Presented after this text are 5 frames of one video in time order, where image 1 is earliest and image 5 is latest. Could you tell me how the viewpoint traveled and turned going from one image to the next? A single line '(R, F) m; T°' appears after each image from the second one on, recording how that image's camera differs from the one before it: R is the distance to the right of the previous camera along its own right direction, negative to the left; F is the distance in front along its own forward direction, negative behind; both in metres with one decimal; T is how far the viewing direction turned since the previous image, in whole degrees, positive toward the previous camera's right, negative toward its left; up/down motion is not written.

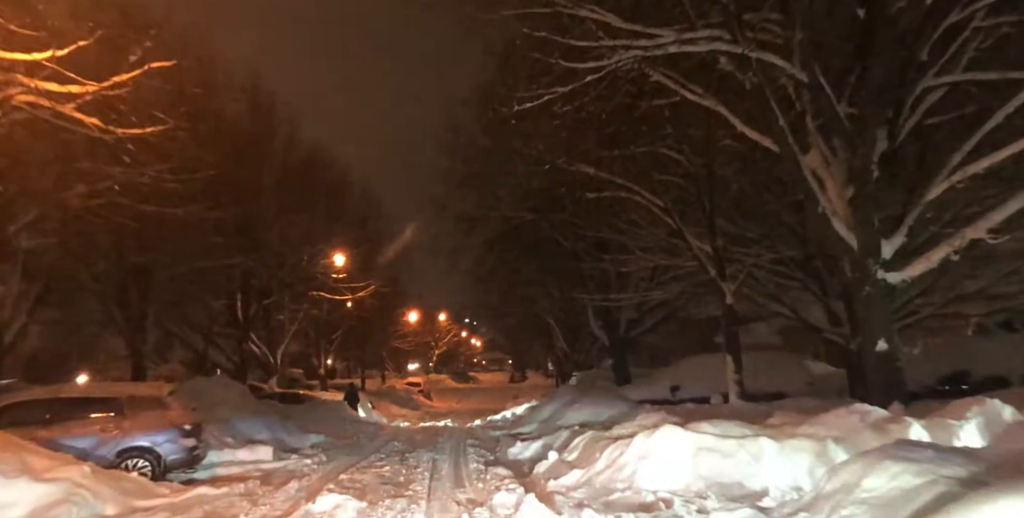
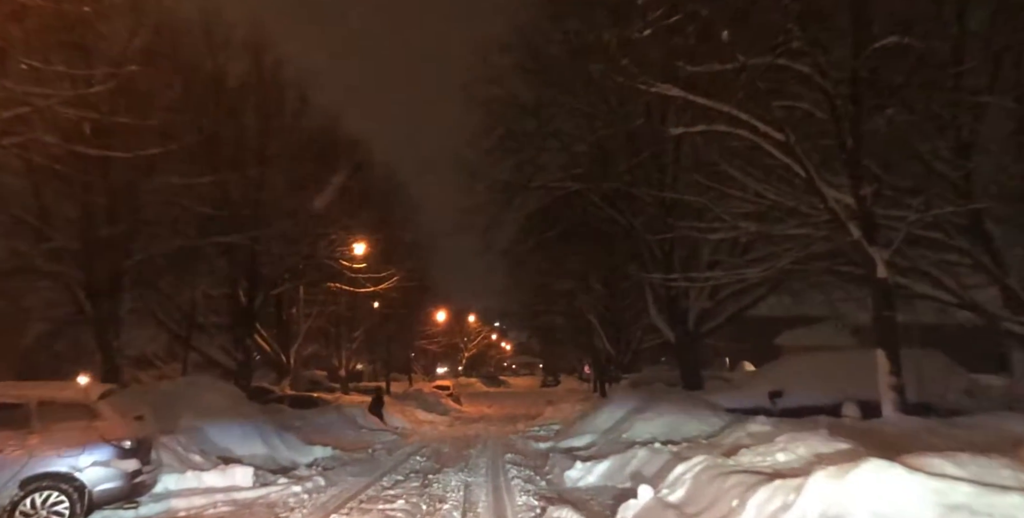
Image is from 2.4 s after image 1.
(-0.5, +4.7) m; -2°
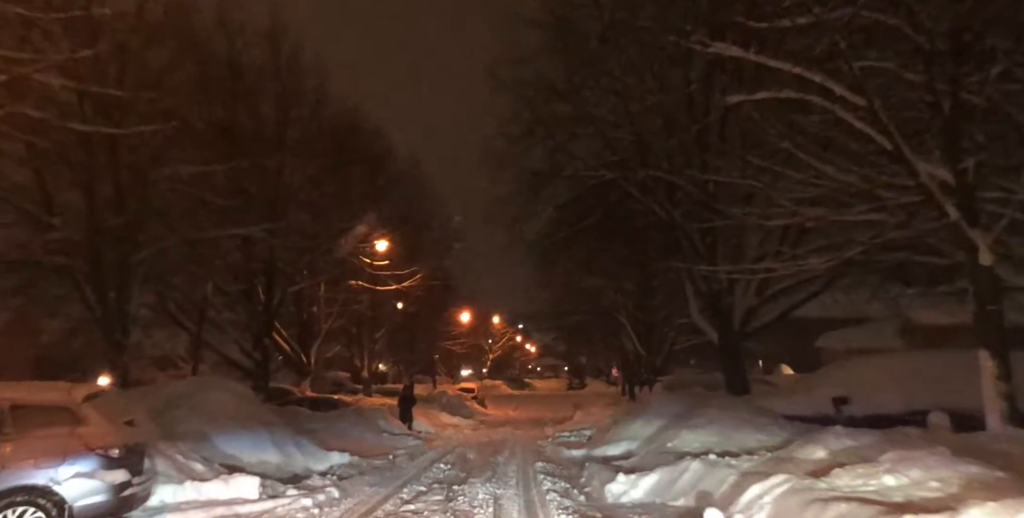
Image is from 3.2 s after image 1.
(-0.2, +1.5) m; -2°
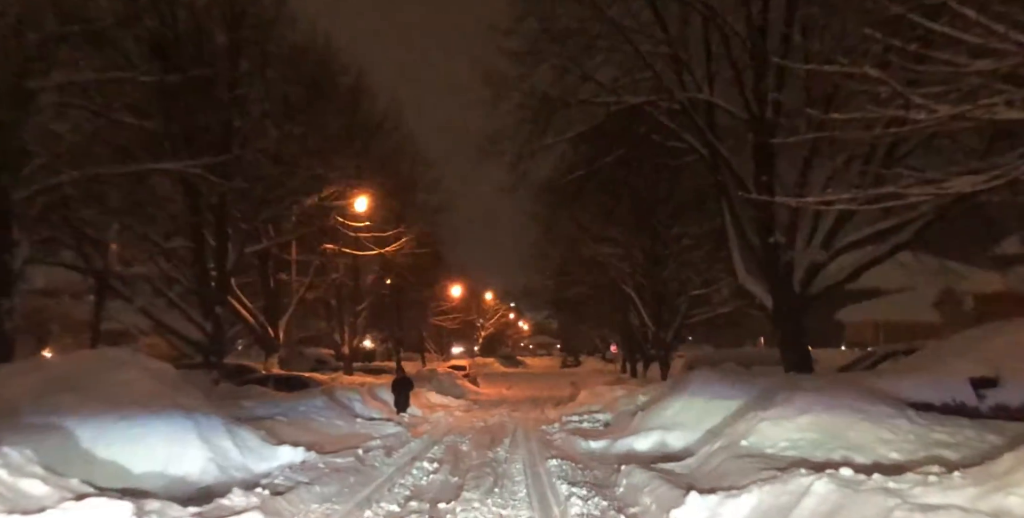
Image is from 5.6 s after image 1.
(-0.3, +4.7) m; +1°
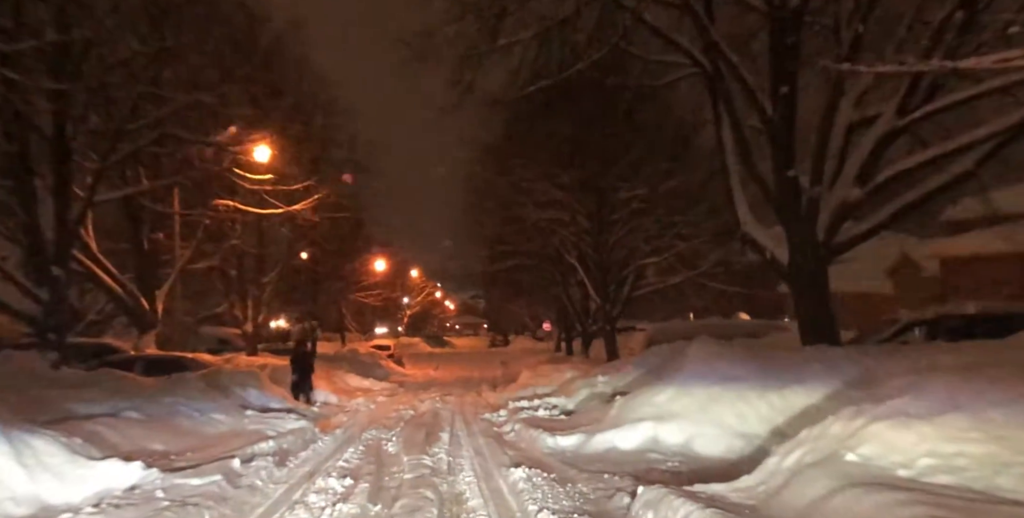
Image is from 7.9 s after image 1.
(-0.3, +4.7) m; +6°
